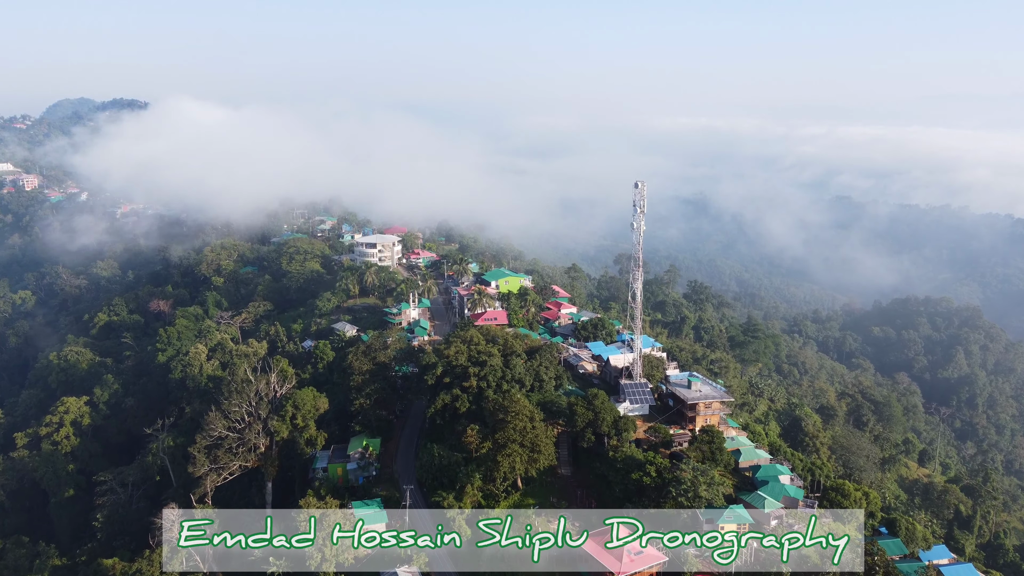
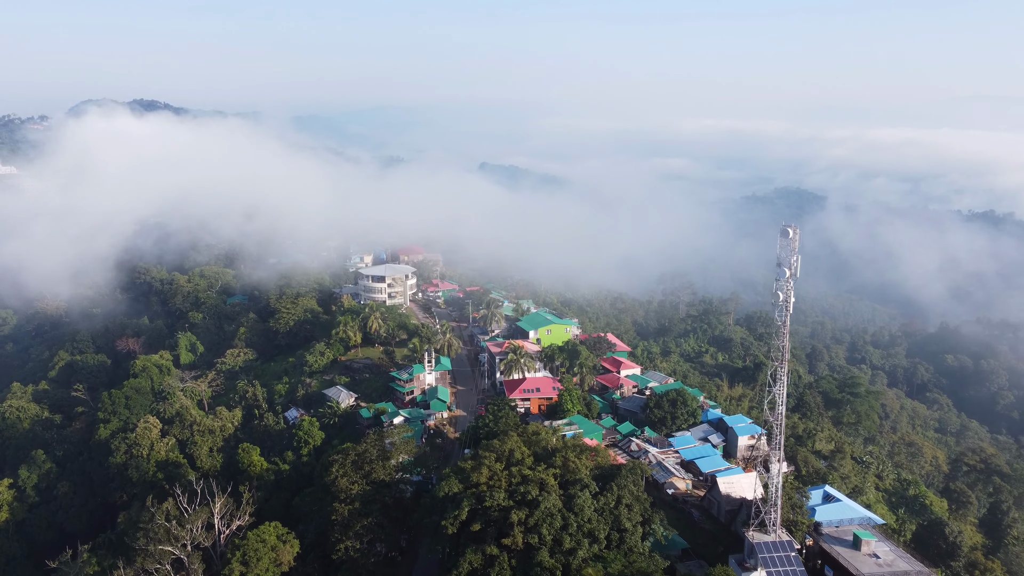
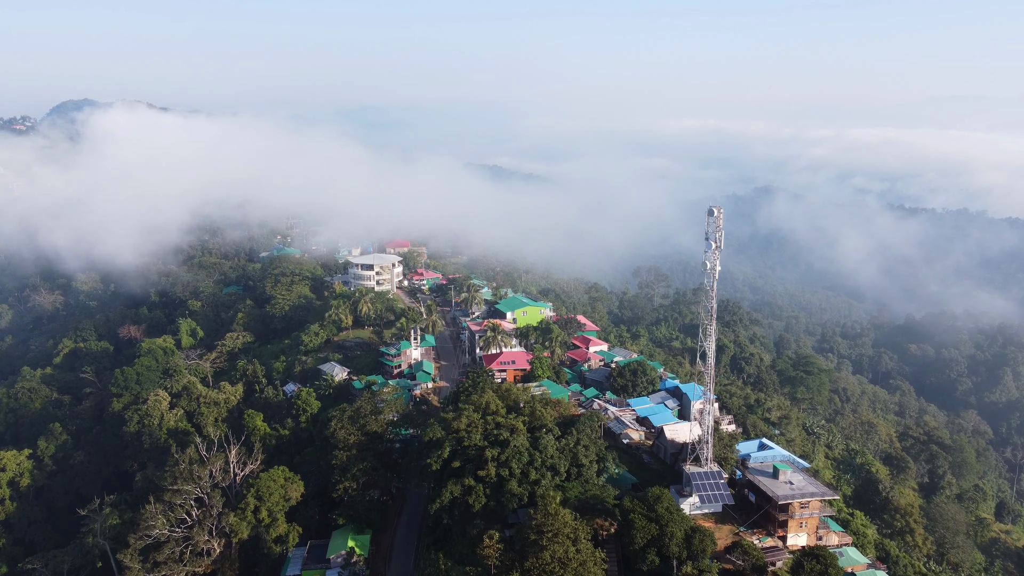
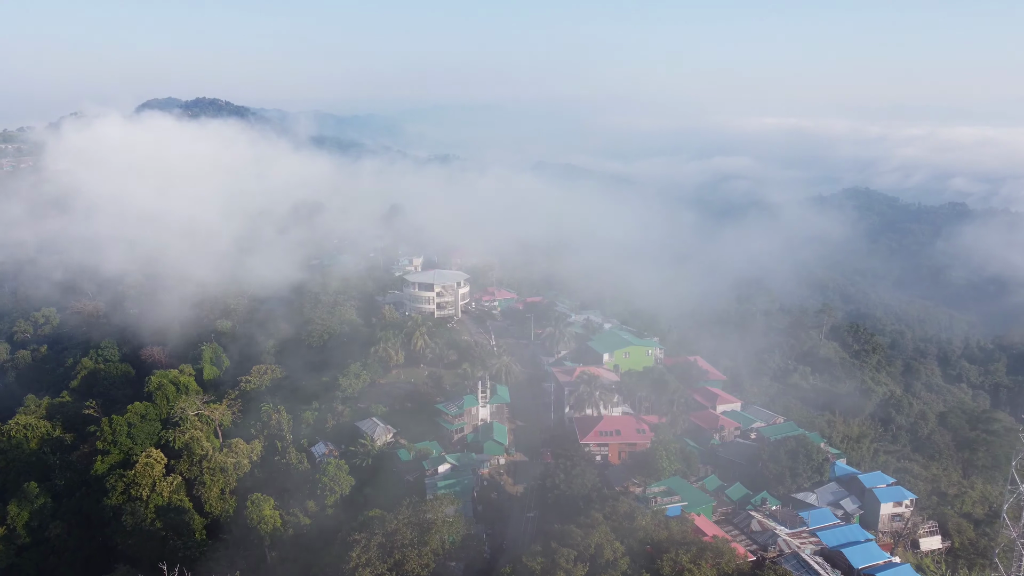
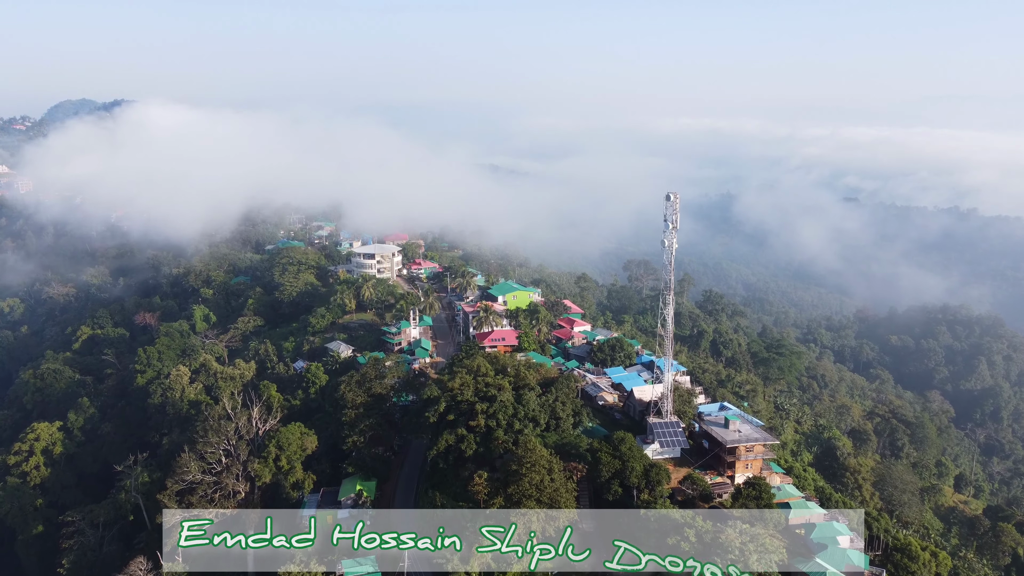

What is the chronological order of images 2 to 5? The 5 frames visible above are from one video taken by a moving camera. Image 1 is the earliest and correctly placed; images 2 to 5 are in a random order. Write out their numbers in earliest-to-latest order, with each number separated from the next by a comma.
5, 3, 2, 4
